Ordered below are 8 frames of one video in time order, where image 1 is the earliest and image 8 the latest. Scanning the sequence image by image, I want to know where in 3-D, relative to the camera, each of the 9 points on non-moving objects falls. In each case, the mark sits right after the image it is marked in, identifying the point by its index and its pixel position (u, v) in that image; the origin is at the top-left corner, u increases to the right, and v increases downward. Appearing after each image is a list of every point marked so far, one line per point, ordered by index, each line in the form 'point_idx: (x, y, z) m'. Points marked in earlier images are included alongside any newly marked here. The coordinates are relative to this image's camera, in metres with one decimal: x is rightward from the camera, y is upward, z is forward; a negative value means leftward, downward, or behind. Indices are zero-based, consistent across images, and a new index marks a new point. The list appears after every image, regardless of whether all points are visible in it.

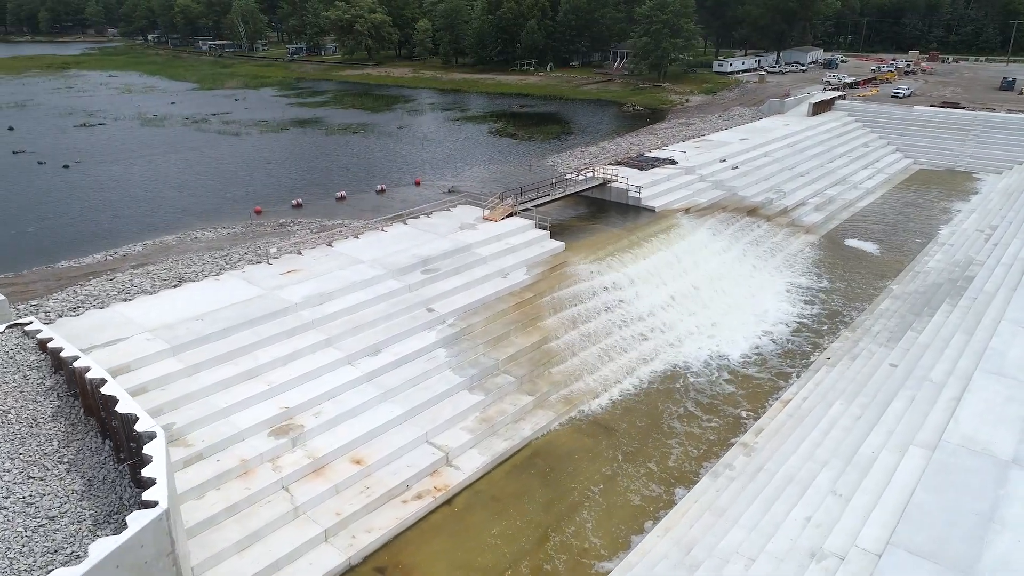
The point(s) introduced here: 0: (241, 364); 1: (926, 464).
0: (-4.2, -1.2, +11.0) m
1: (+4.6, -2.0, +7.9) m
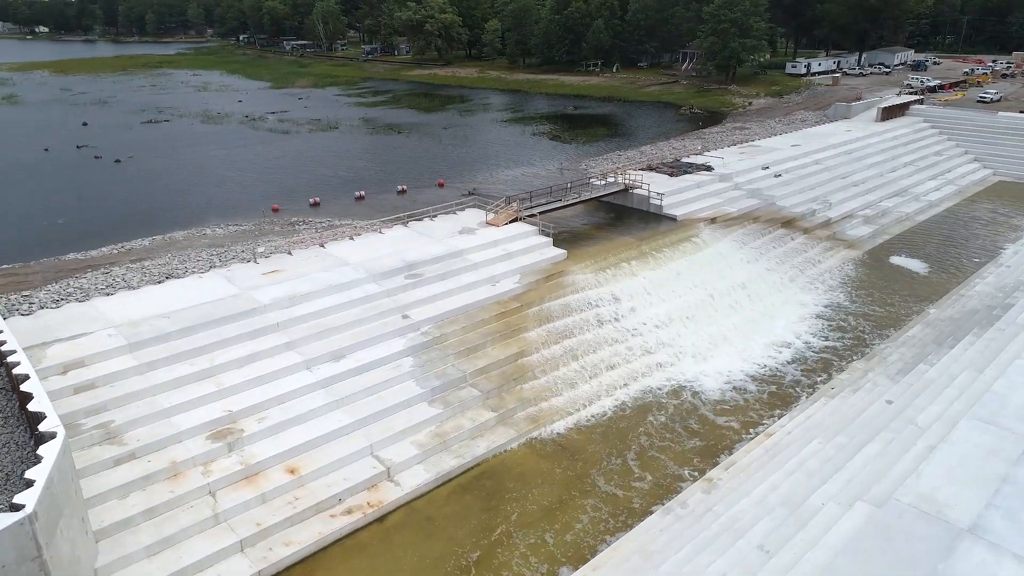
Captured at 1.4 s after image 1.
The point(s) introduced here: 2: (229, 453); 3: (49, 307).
0: (-4.9, -1.2, +11.0) m
1: (+3.4, -2.3, +6.9) m
2: (-4.0, -2.3, +10.0) m
3: (-8.0, -0.3, +12.3) m
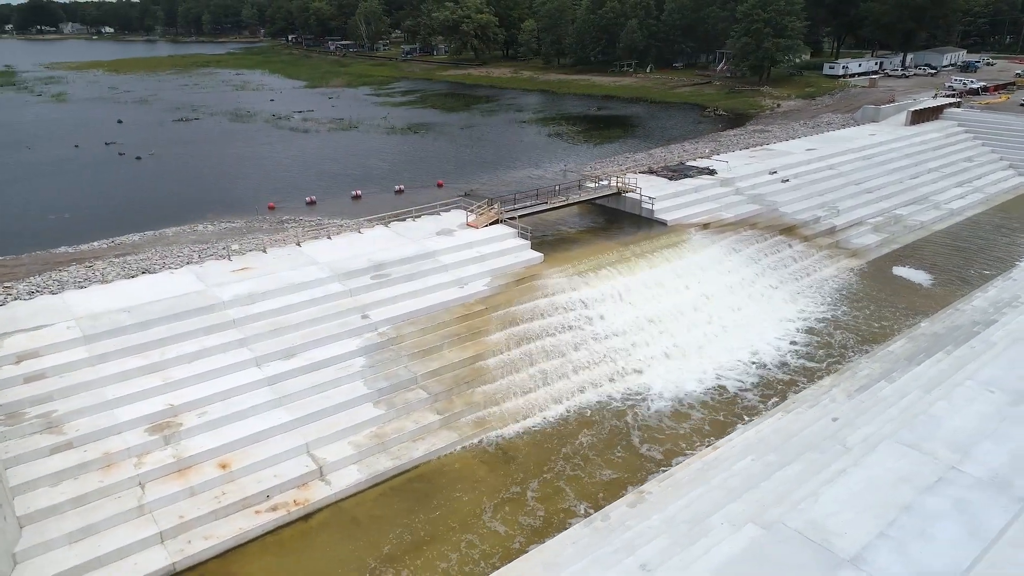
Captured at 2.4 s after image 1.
0: (-5.8, -1.1, +11.3) m
1: (+2.2, -2.4, +6.6) m
2: (-5.0, -2.3, +10.2) m
3: (-8.8, -0.2, +12.8) m
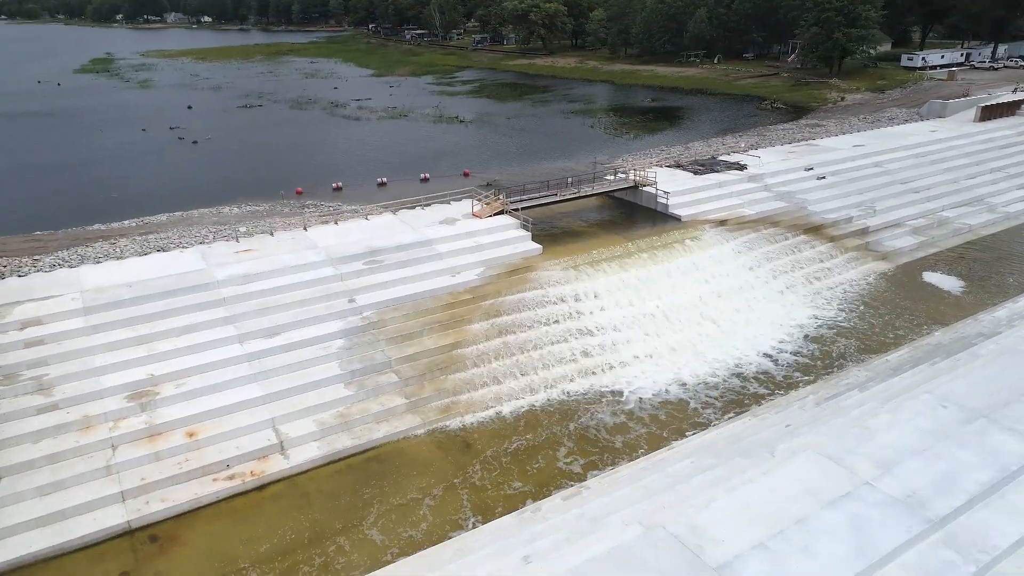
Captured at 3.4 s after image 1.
0: (-6.4, -0.7, +12.1) m
1: (+1.0, -2.4, +6.6) m
2: (-5.7, -1.9, +11.0) m
3: (-9.1, +0.4, +13.9) m
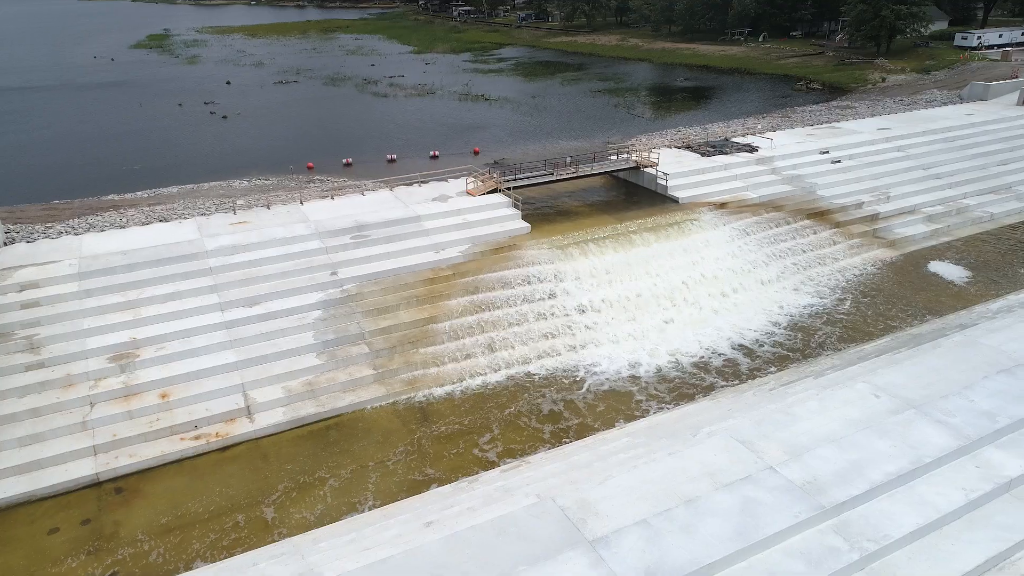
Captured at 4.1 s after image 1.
0: (-6.9, -0.1, +12.8) m
1: (-0.1, -2.2, +6.8) m
2: (-6.4, -1.4, +11.6) m
3: (-9.5, +1.1, +14.8) m
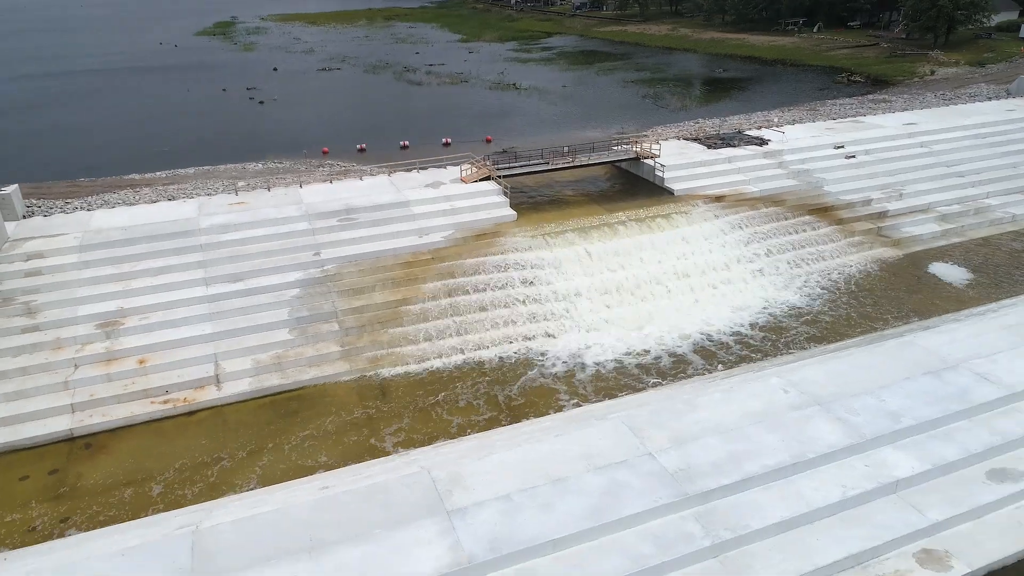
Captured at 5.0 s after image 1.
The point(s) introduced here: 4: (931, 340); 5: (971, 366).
0: (-7.5, +0.4, +13.7) m
1: (-1.3, -2.0, +7.2) m
2: (-7.2, -0.9, +12.5) m
3: (-9.9, +1.7, +15.9) m
4: (+5.6, -0.7, +9.6) m
5: (+5.6, -1.0, +8.8) m
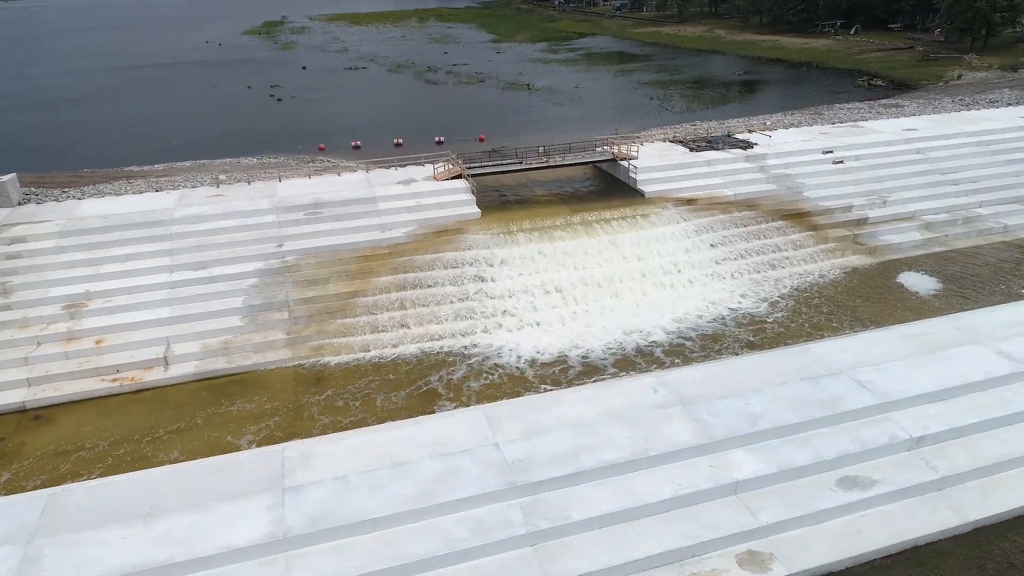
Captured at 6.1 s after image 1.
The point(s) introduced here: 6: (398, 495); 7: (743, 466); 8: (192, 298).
0: (-8.6, +0.7, +14.5) m
1: (-2.9, -1.8, +7.6) m
2: (-8.3, -0.6, +13.3) m
3: (-10.7, +2.1, +16.9) m
4: (+4.2, -0.8, +9.5) m
5: (+4.2, -1.1, +8.7) m
6: (-1.1, -2.0, +6.9) m
7: (+2.4, -1.9, +7.4) m
8: (-6.3, -0.2, +13.9) m
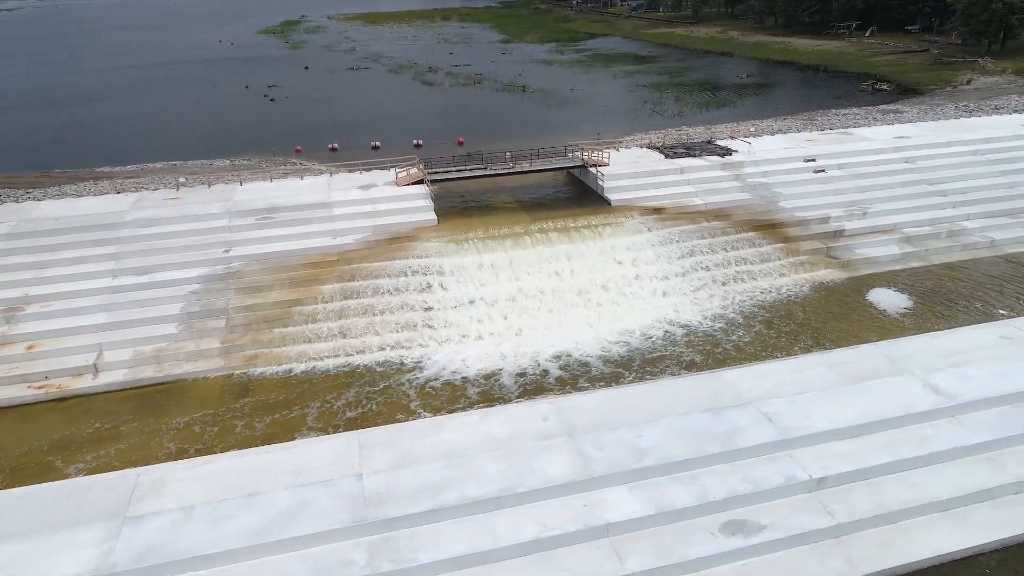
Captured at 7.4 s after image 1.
0: (-9.6, +0.6, +14.4) m
1: (-4.2, -2.0, +7.3) m
2: (-9.4, -0.7, +13.2) m
3: (-11.6, +2.1, +16.8) m
4: (+3.0, -1.1, +9.0) m
5: (+2.9, -1.3, +8.1) m
6: (-2.5, -2.2, +6.5) m
7: (+1.0, -2.1, +6.9) m
8: (-7.4, -0.3, +13.7) m
